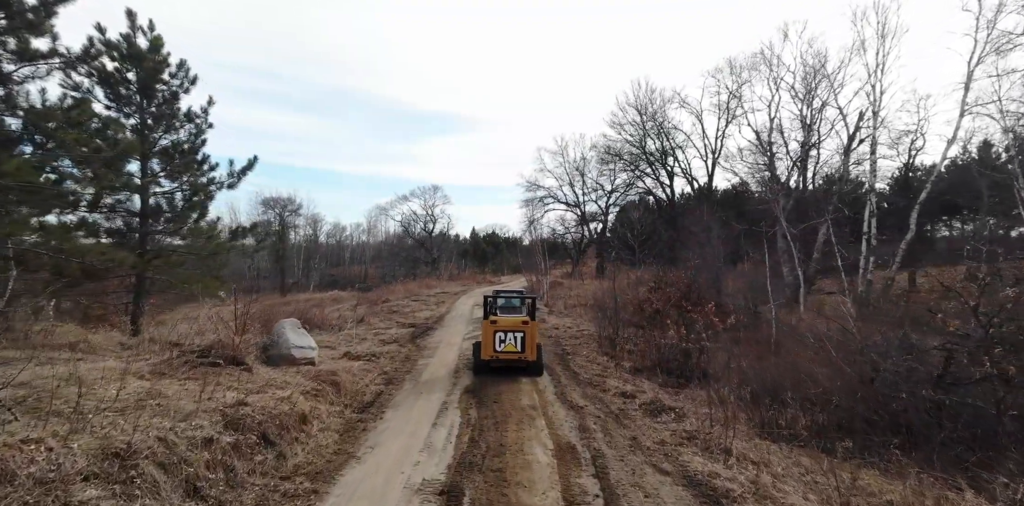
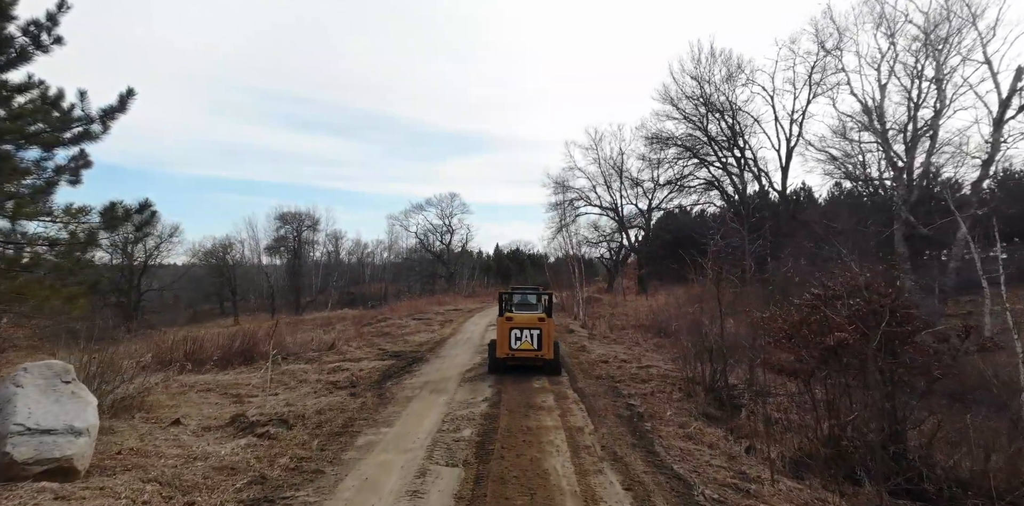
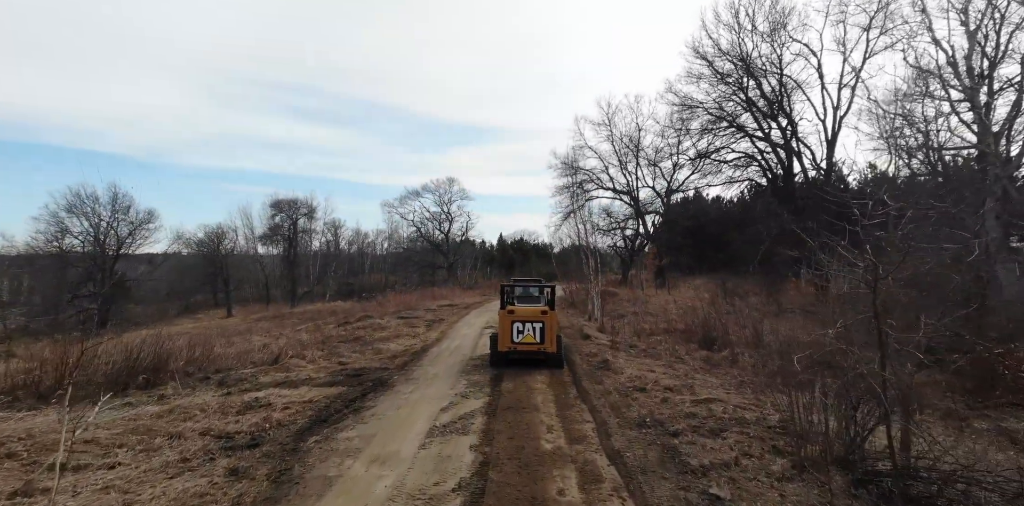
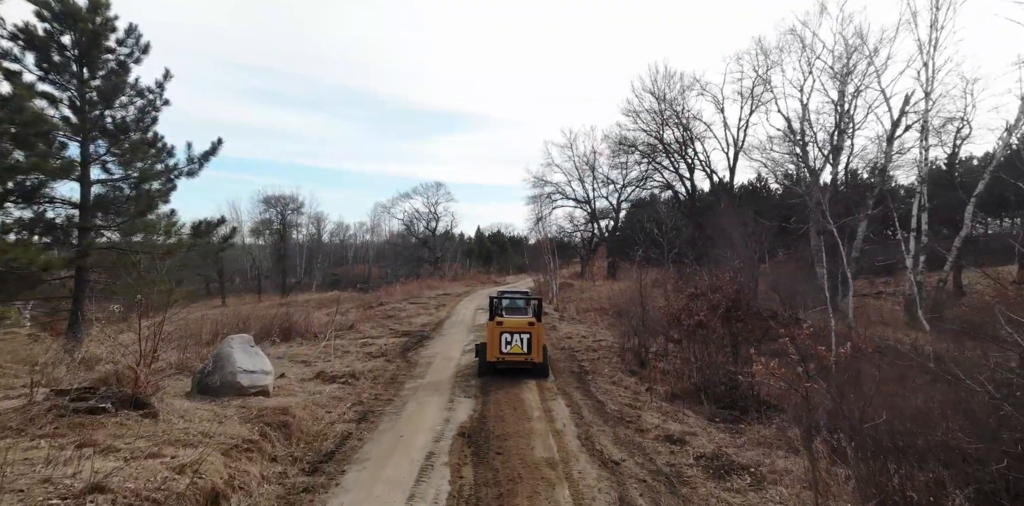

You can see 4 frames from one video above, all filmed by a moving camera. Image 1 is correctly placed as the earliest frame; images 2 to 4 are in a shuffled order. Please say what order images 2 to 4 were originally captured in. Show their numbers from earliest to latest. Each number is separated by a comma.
4, 2, 3
